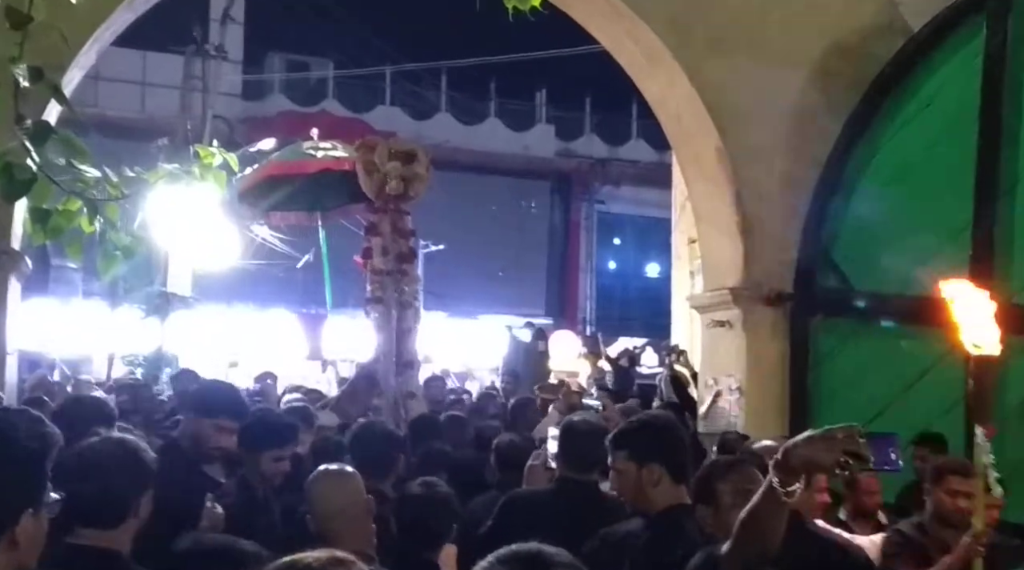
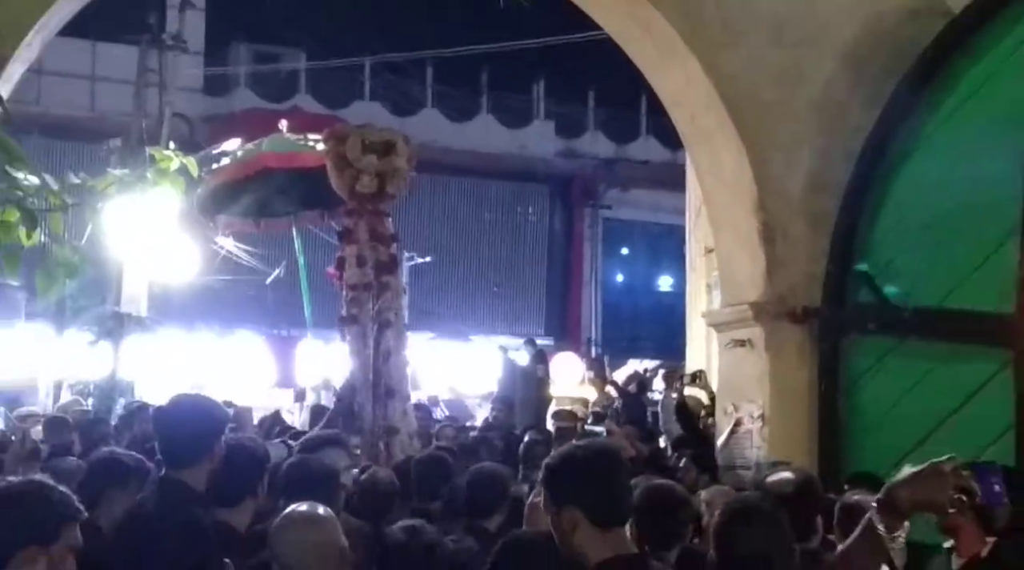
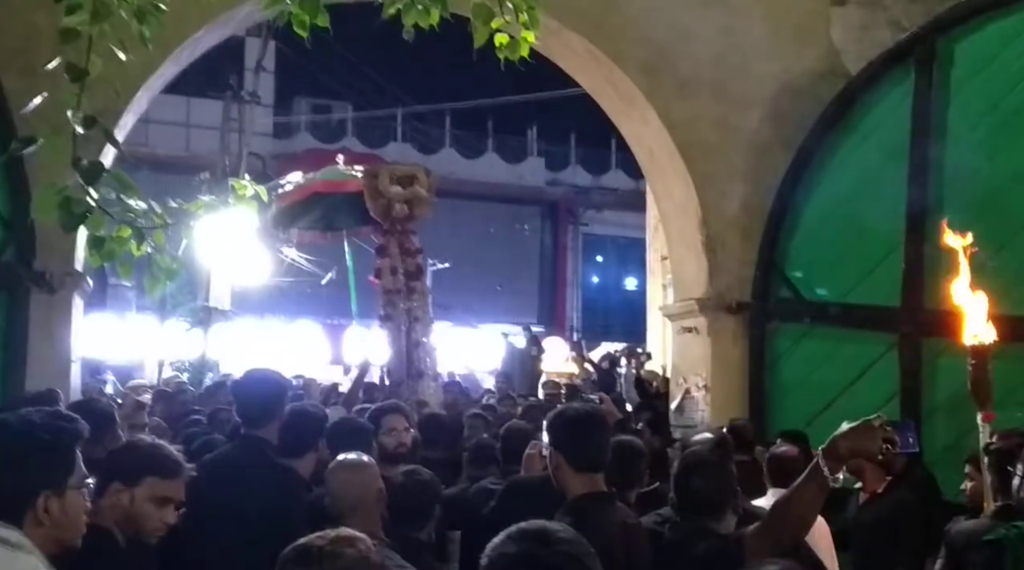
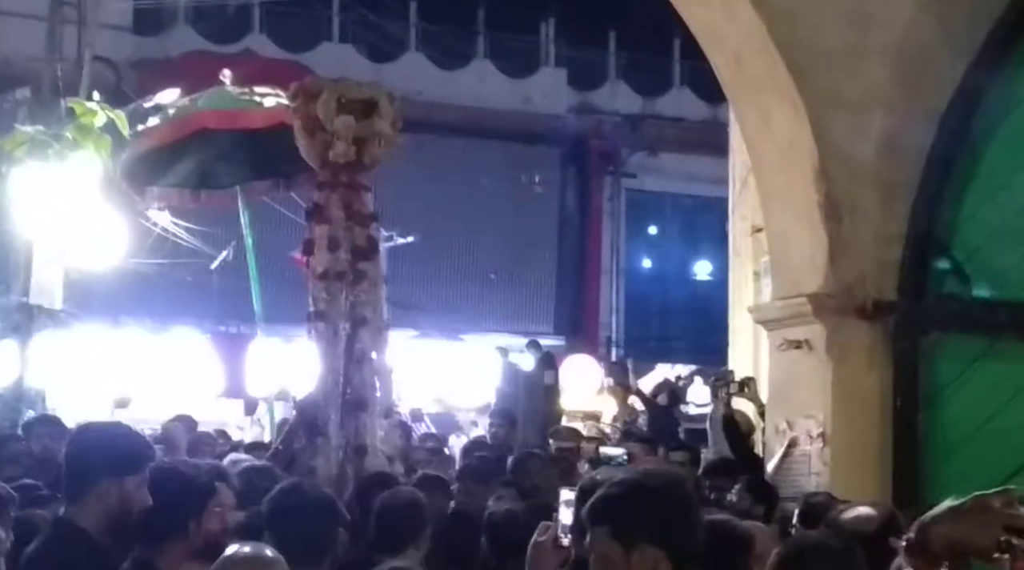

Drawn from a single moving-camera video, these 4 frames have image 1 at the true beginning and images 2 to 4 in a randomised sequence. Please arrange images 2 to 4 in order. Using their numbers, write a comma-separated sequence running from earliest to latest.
4, 2, 3
